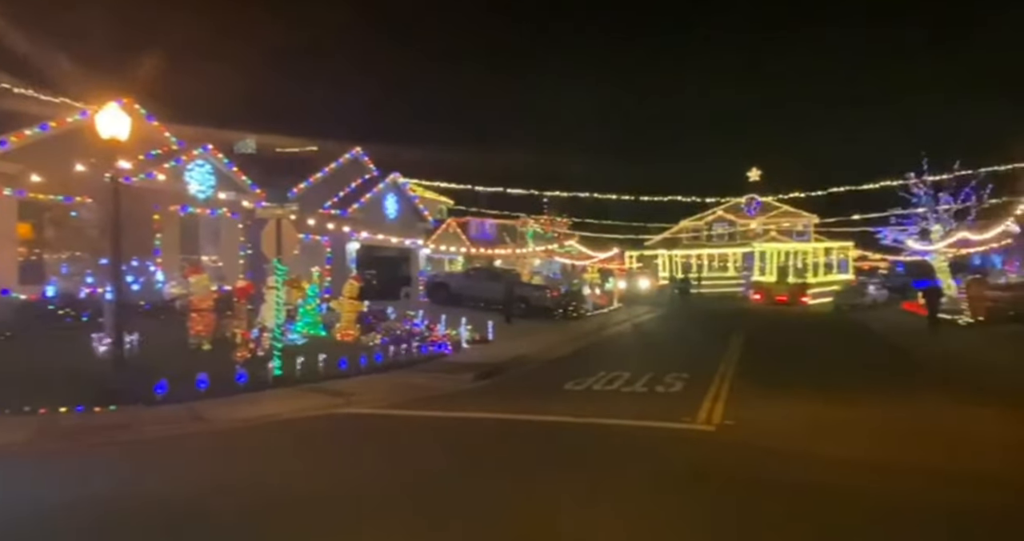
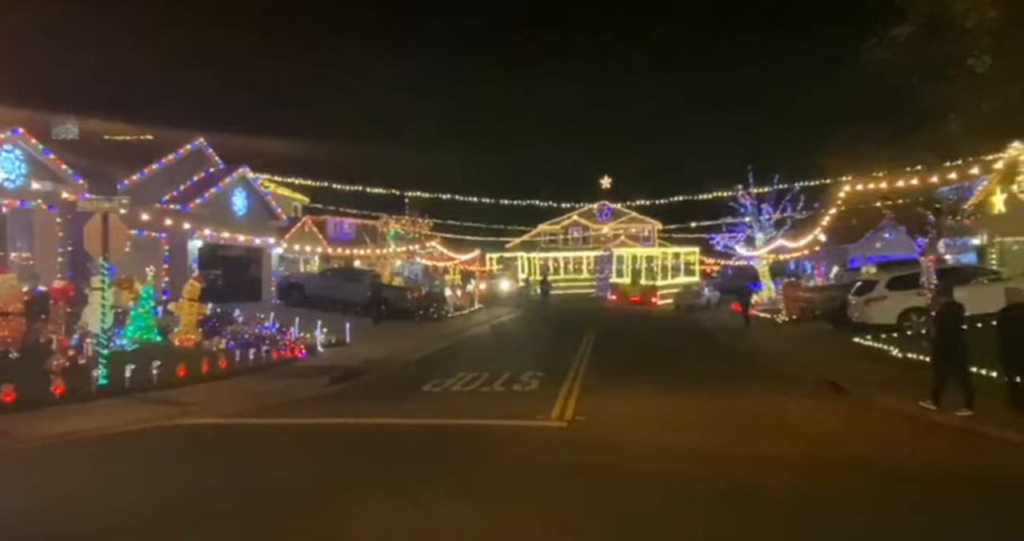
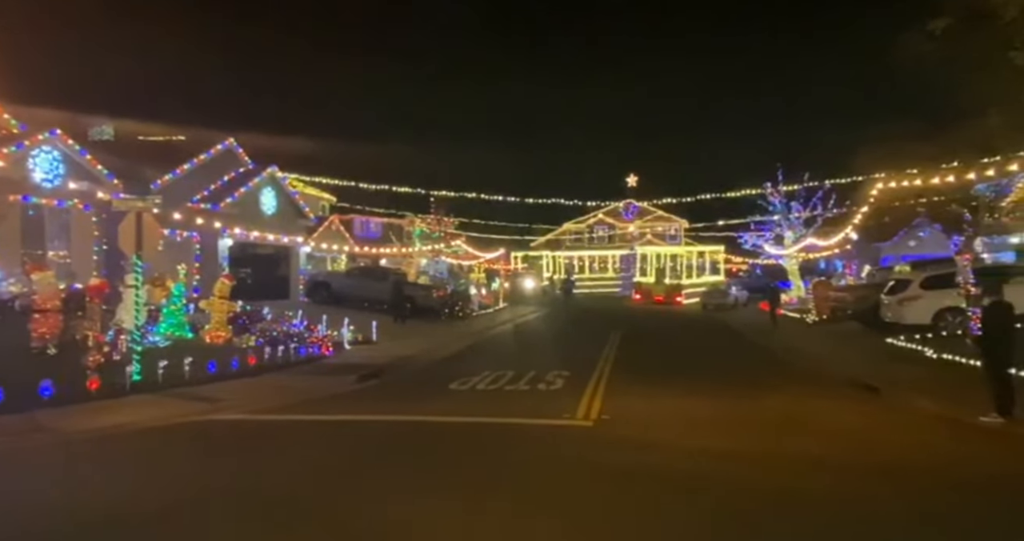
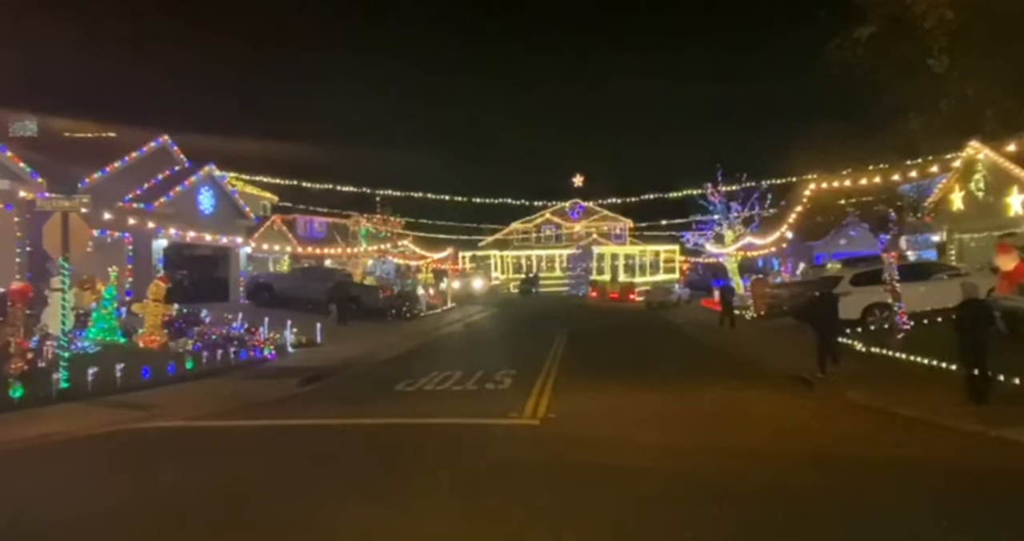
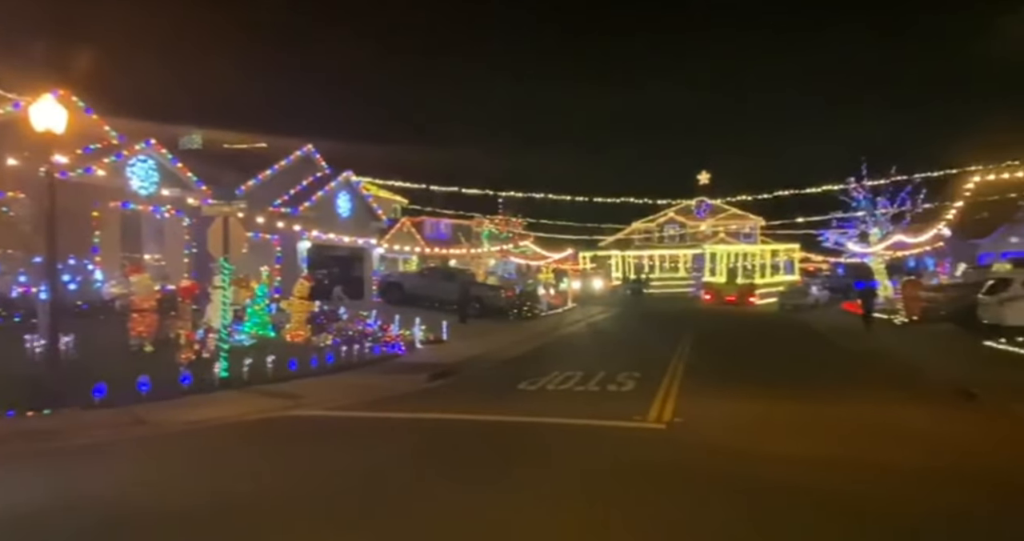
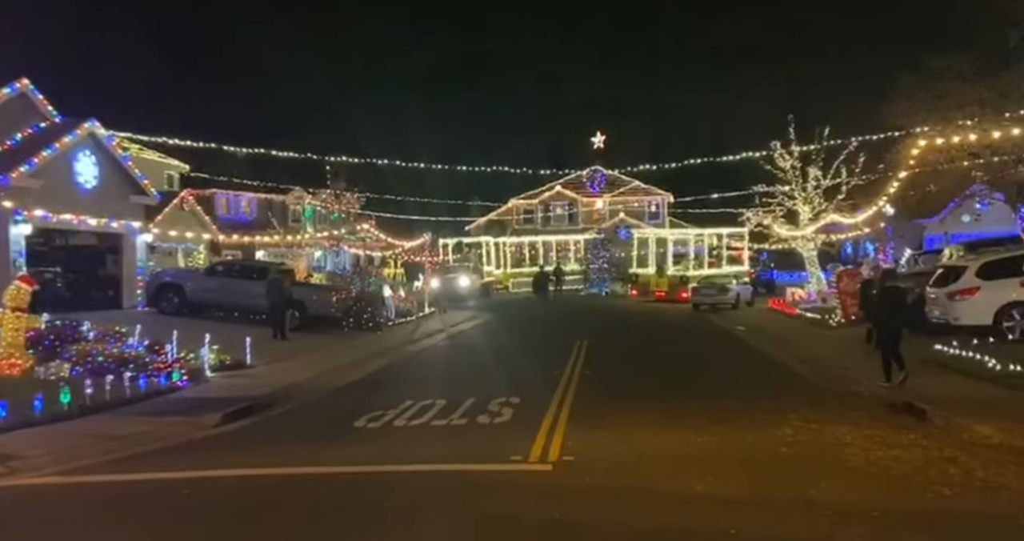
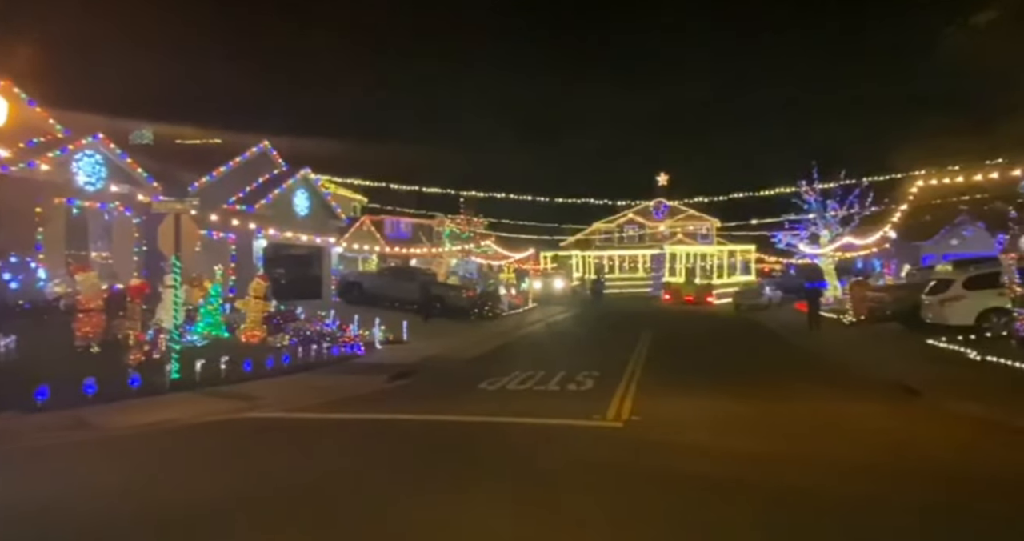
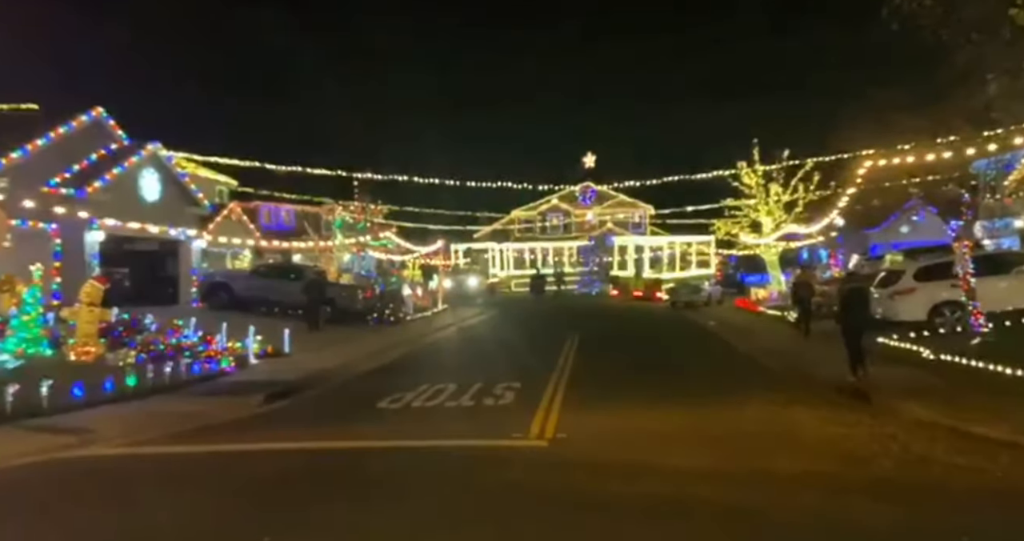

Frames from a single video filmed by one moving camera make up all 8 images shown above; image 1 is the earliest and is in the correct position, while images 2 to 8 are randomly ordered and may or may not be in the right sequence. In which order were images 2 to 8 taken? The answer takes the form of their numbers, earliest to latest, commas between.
5, 7, 3, 2, 4, 8, 6
